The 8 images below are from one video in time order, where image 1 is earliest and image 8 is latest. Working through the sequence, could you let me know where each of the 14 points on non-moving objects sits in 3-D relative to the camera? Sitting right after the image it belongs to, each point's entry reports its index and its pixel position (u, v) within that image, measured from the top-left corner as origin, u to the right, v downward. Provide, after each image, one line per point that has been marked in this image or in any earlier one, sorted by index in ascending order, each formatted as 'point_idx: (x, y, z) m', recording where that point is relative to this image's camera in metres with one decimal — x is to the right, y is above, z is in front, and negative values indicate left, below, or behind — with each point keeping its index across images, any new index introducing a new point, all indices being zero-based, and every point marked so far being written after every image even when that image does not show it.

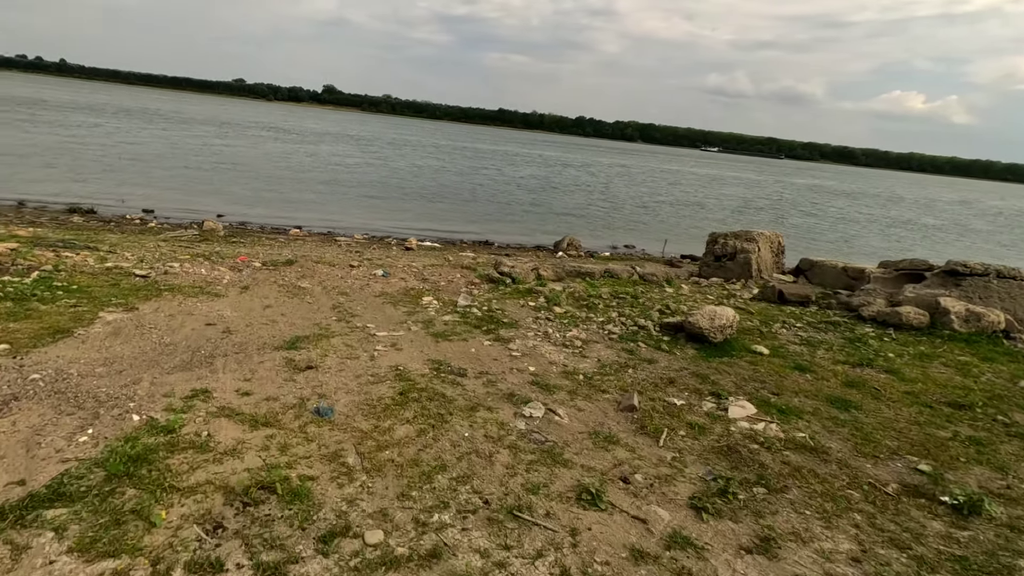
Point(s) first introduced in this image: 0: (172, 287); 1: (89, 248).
0: (-4.9, 0.0, +7.8) m
1: (-8.3, +0.8, +10.5) m
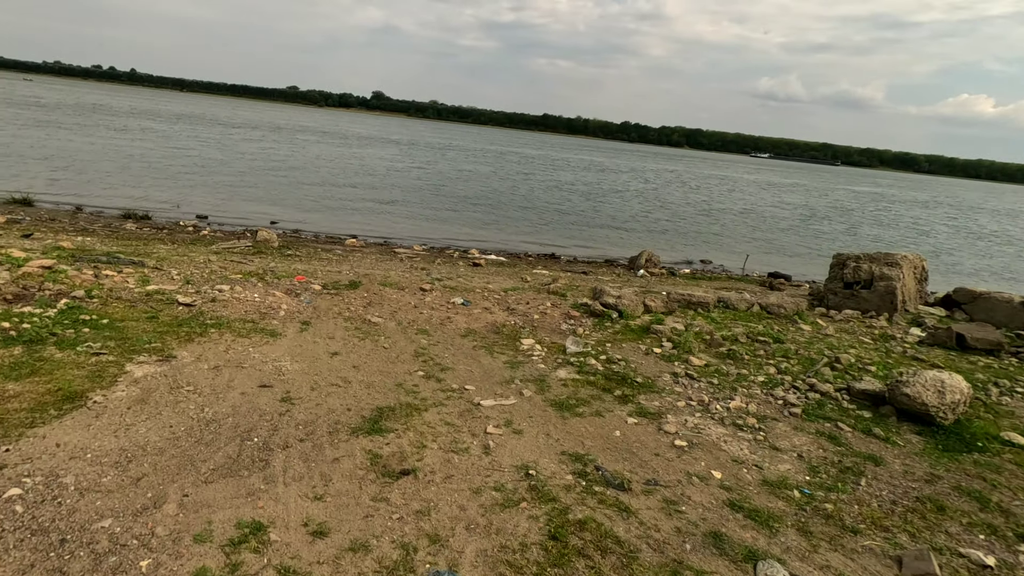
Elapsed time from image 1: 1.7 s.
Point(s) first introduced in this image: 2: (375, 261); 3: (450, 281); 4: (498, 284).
0: (-3.4, -0.4, +6.3) m
1: (-6.6, +0.4, +9.4) m
2: (-3.3, +0.6, +13.0) m
3: (-1.3, +0.1, +10.7) m
4: (-0.3, +0.1, +10.8) m
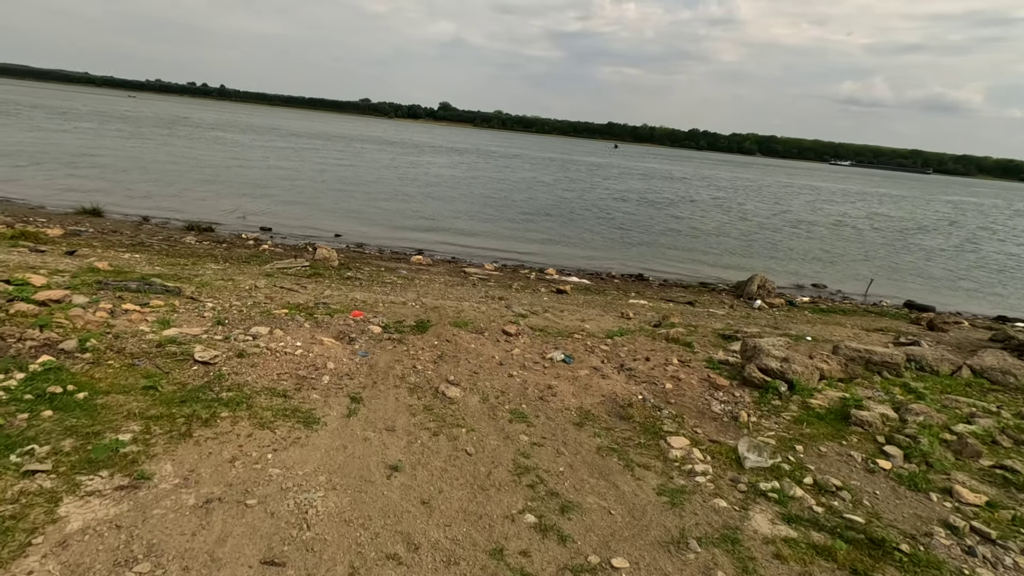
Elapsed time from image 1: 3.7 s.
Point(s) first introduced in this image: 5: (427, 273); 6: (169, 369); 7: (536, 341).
0: (-2.3, -0.9, +4.5) m
1: (-5.0, -0.1, +7.9) m
2: (-1.4, 0.0, +11.1) m
3: (+0.4, -0.5, +8.6) m
4: (+1.3, -0.6, +8.6) m
5: (-2.1, +0.4, +13.2) m
6: (-3.1, -0.7, +4.9) m
7: (+0.3, -0.7, +7.0) m
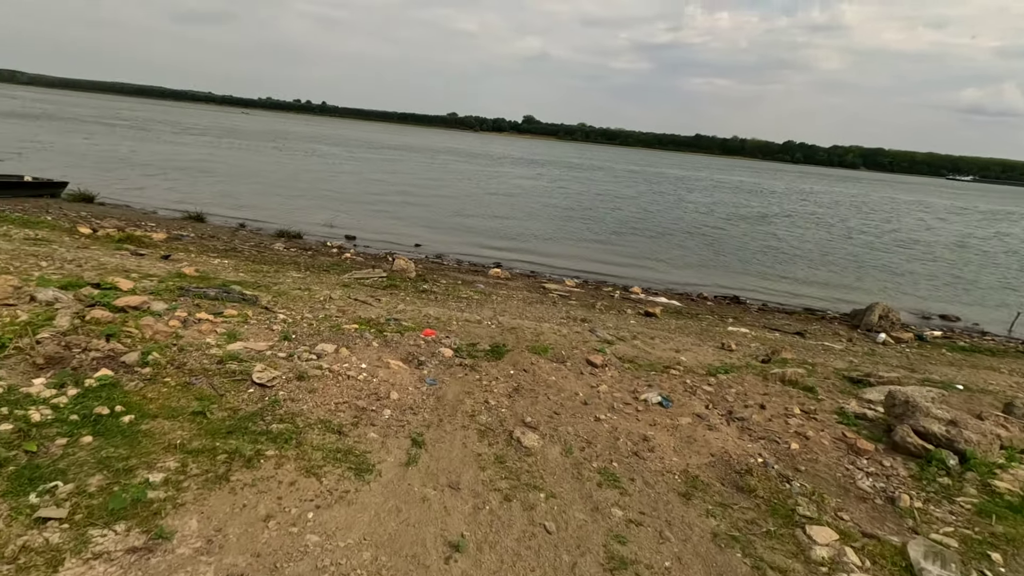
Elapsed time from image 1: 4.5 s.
0: (-1.6, -1.0, +4.0) m
1: (-3.9, -0.2, +7.7) m
2: (+0.2, -0.3, +10.4) m
3: (+1.6, -0.8, +7.6) m
4: (+2.5, -1.0, +7.5) m
5: (-0.2, 0.0, +12.6) m
6: (-2.4, -0.9, +4.5) m
7: (+1.3, -1.0, +6.1) m
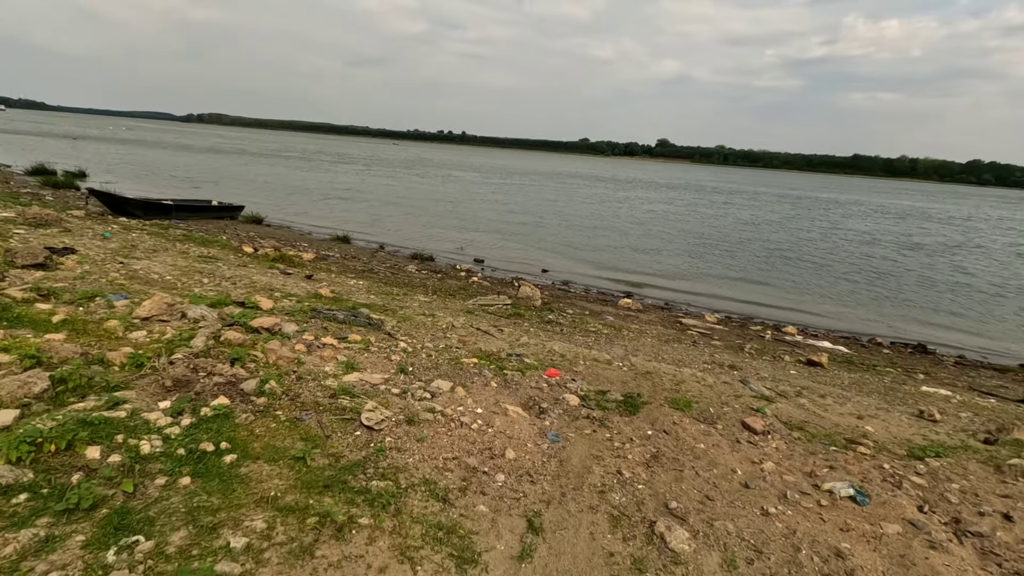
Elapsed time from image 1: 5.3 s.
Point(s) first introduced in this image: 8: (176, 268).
0: (-0.8, -1.3, +3.5) m
1: (-2.0, -0.5, +7.7) m
2: (+2.5, -1.0, +9.3) m
3: (+3.2, -1.4, +6.3) m
4: (+4.1, -1.5, +5.9) m
5: (+2.7, -0.7, +11.5) m
6: (-1.4, -1.1, +4.1) m
7: (+2.6, -1.5, +4.8) m
8: (-6.5, +0.4, +10.3) m
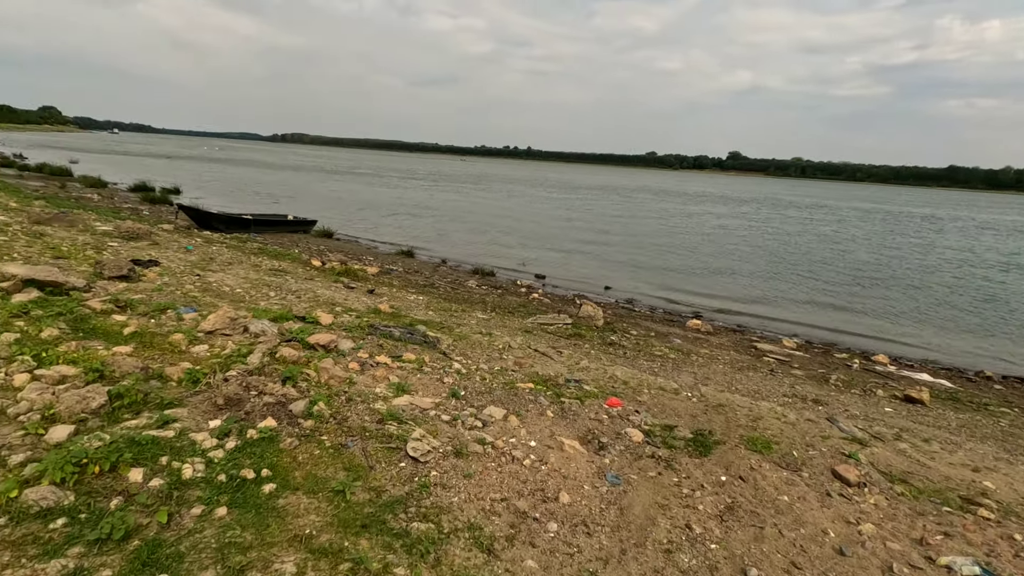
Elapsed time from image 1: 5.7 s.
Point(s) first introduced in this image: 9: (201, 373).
0: (-0.5, -1.5, +3.2) m
1: (-1.2, -0.8, +7.5) m
2: (+3.5, -1.3, +8.6) m
3: (+3.8, -1.7, +5.5) m
4: (+4.6, -1.8, +5.0) m
5: (+3.9, -1.1, +10.8) m
6: (-1.0, -1.3, +3.9) m
7: (+3.0, -1.7, +4.1) m
8: (-5.3, +0.1, +10.7) m
9: (-2.8, -0.8, +4.9) m
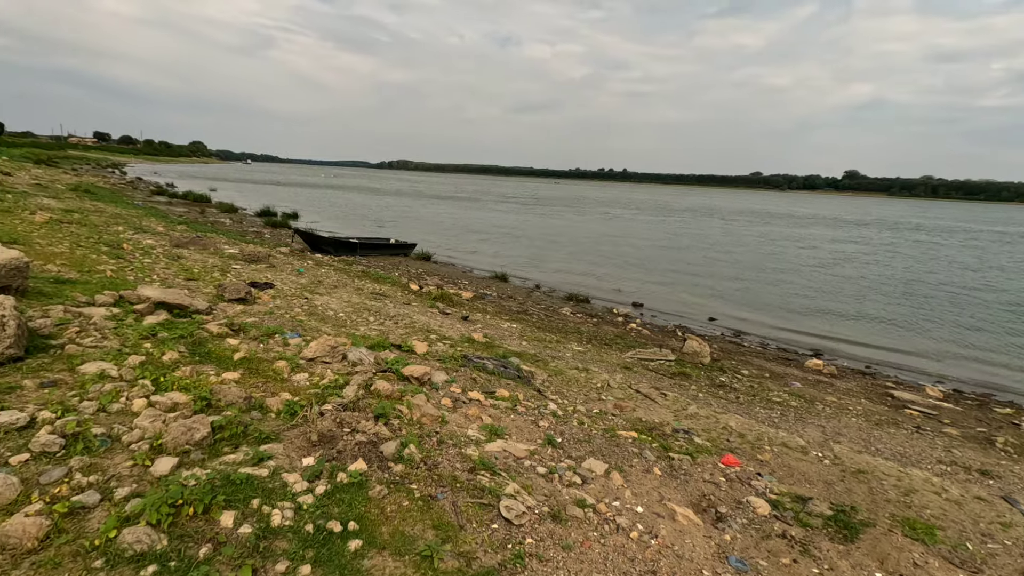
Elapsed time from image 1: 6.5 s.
0: (+0.1, -1.7, +2.8) m
1: (+0.1, -1.2, +7.2) m
2: (+4.9, -1.9, +7.4) m
3: (+4.7, -2.1, +4.3) m
4: (+5.4, -2.3, +3.7) m
5: (+5.7, -1.8, +9.5) m
6: (-0.3, -1.6, +3.6) m
7: (+3.7, -2.1, +3.1) m
8: (-3.4, -0.4, +11.1) m
9: (-1.9, -1.1, +4.9) m
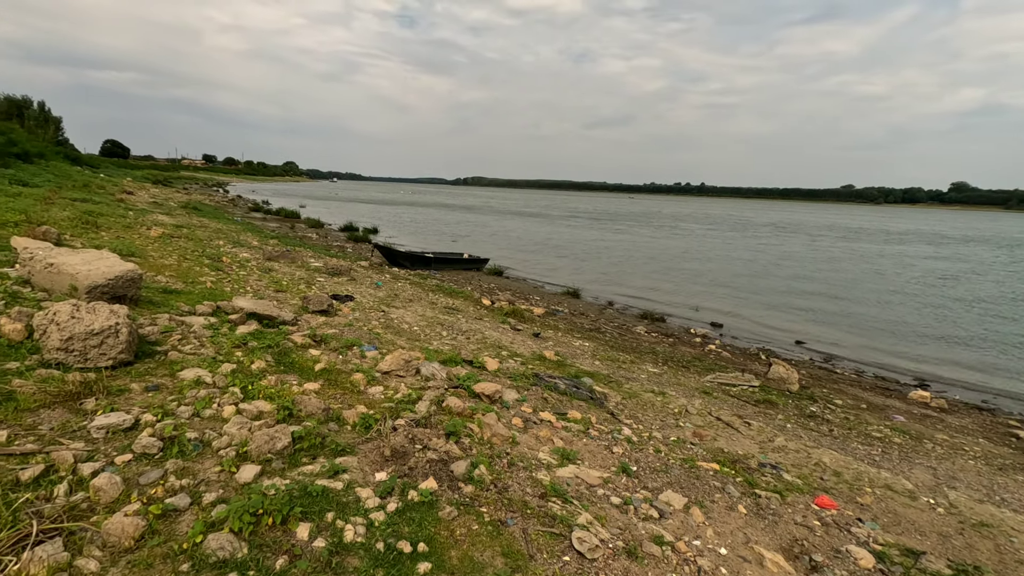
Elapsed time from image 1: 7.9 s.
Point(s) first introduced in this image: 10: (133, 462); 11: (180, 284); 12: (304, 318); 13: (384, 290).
0: (+0.4, -1.8, +2.6) m
1: (+1.0, -1.5, +7.0) m
2: (+5.8, -2.2, +6.6) m
3: (+5.2, -2.4, +3.5) m
4: (+5.8, -2.5, +2.8) m
5: (+6.9, -2.2, +8.6) m
6: (+0.2, -1.7, +3.5) m
7: (+4.0, -2.3, +2.5) m
8: (-1.9, -0.7, +11.3) m
9: (-1.3, -1.2, +5.0) m
10: (-2.6, -1.2, +3.7) m
11: (-5.8, +0.1, +9.4) m
12: (-3.6, -0.5, +9.2) m
13: (-3.5, -0.1, +14.8) m
